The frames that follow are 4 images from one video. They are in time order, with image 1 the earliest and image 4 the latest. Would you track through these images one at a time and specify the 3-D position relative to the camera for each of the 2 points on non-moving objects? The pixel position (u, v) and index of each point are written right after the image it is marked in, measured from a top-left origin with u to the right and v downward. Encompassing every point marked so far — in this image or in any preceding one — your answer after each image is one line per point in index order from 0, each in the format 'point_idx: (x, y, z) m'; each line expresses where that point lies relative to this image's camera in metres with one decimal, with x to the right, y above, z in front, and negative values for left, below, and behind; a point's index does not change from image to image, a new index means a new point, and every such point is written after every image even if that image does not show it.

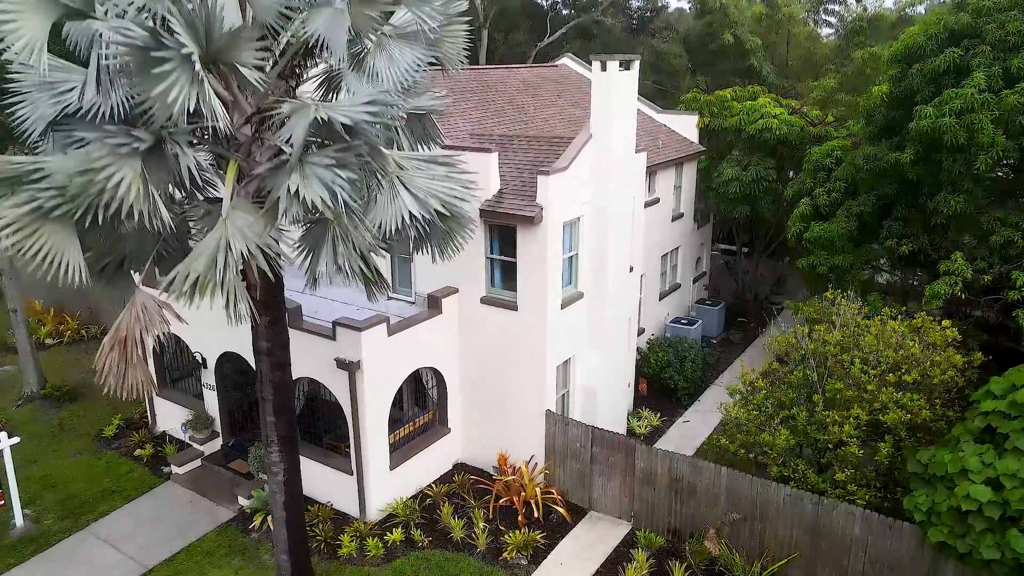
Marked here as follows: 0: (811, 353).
0: (+5.2, -1.3, +11.5) m
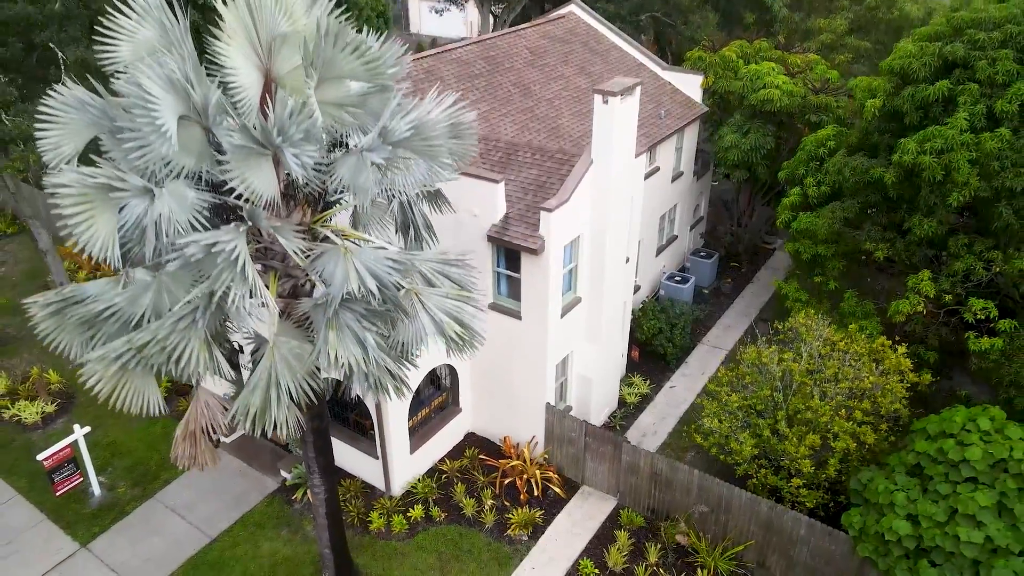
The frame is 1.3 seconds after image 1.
0: (+5.3, -1.8, +13.0) m
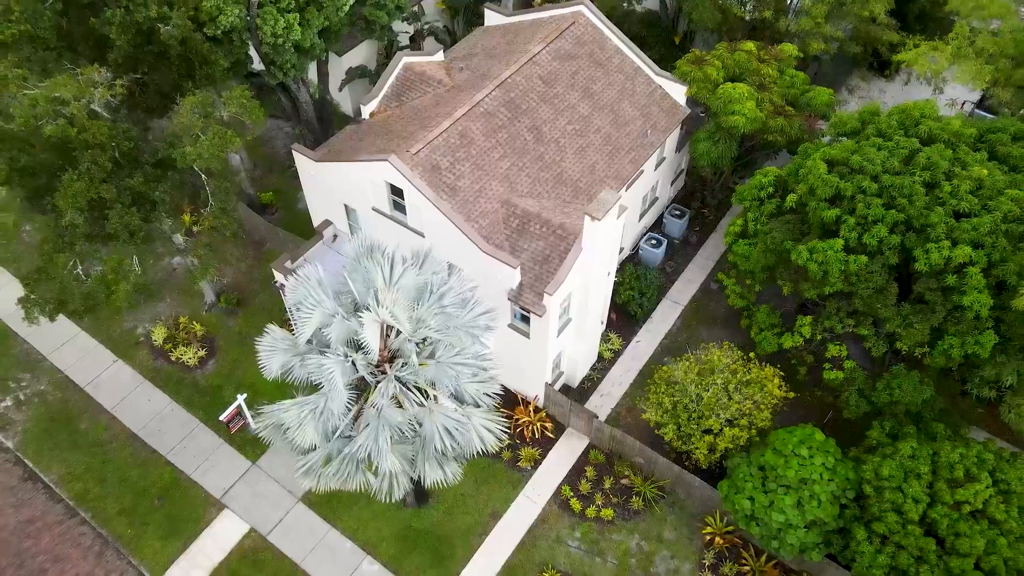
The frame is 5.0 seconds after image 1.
0: (+5.6, -3.1, +19.8) m
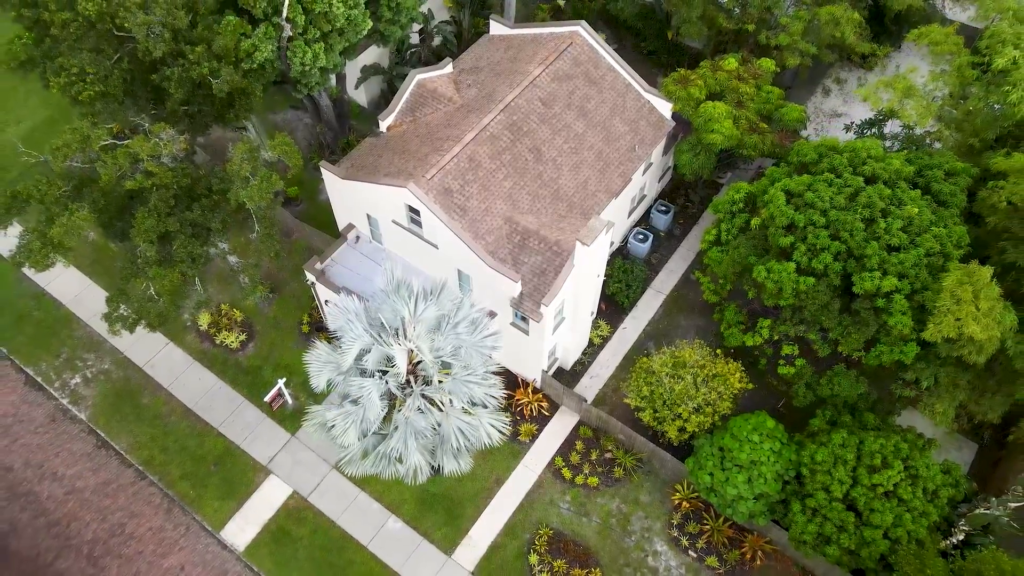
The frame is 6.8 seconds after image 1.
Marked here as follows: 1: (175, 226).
0: (+5.7, -3.3, +23.3) m
1: (-10.0, +1.8, +19.2) m
